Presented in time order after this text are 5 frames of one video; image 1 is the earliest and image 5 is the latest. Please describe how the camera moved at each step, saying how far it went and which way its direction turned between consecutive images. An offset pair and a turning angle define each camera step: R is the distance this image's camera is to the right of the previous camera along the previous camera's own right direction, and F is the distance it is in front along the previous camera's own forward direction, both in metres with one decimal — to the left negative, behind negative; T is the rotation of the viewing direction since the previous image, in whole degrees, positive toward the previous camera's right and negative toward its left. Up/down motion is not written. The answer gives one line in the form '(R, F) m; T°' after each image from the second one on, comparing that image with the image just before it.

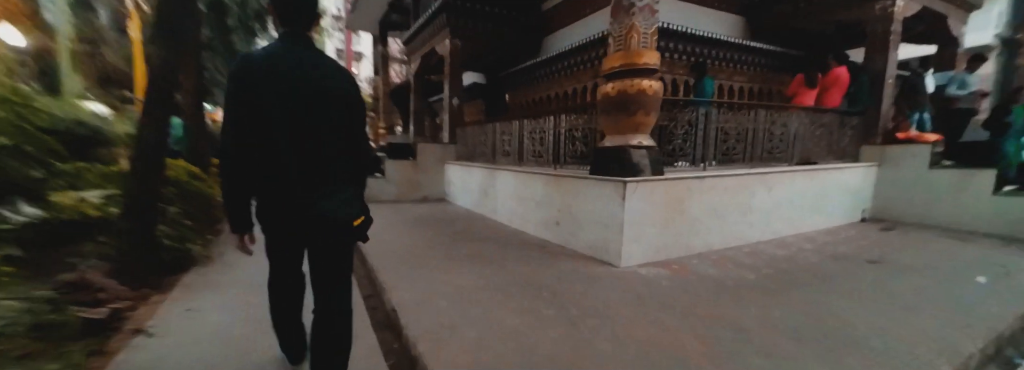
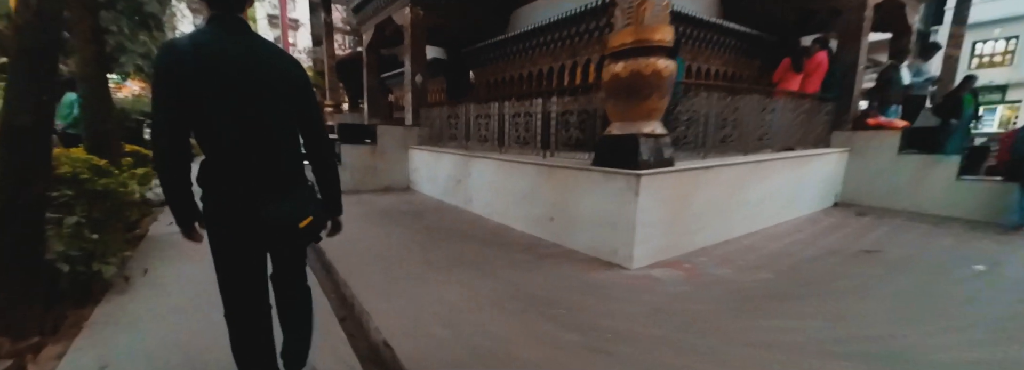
(-0.4, +0.4) m; +7°
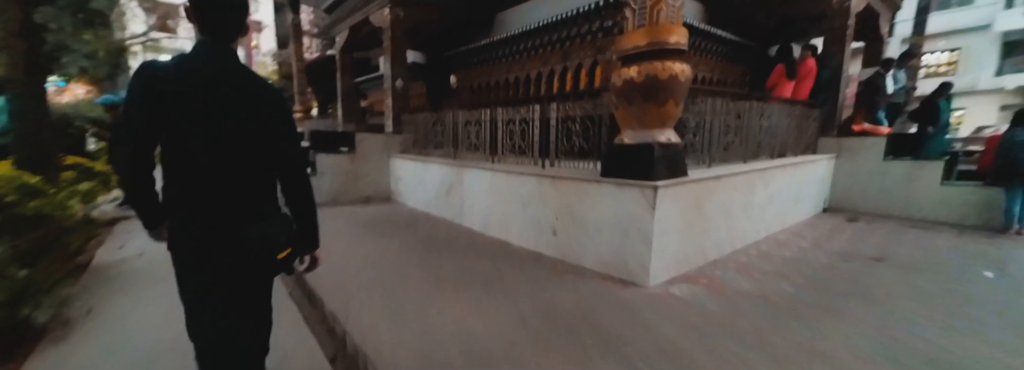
(-0.2, +0.3) m; +4°
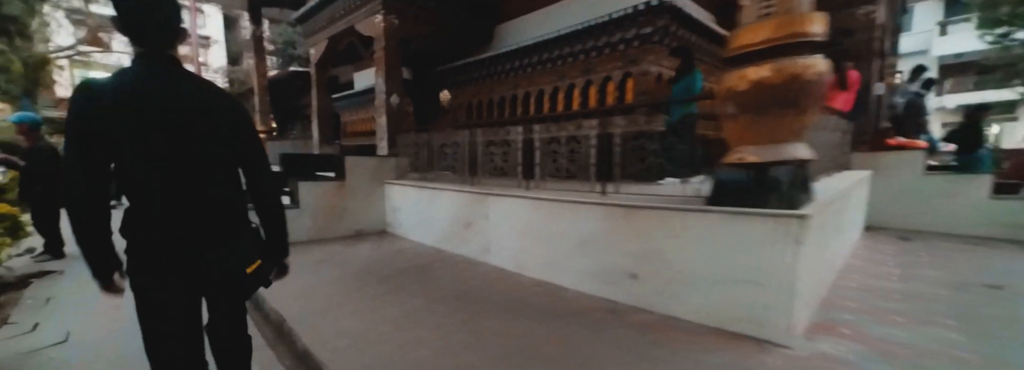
(-0.8, +0.7) m; +6°
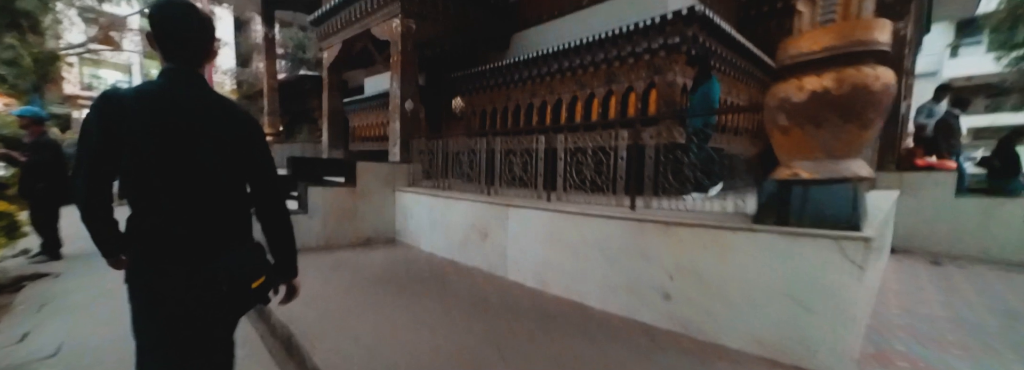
(-0.2, +0.2) m; 0°
